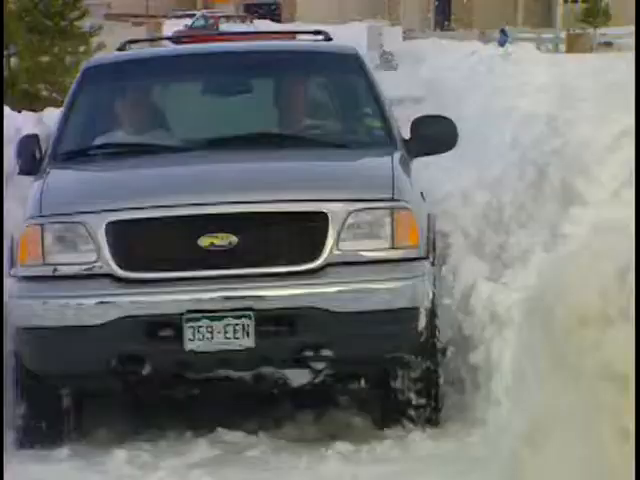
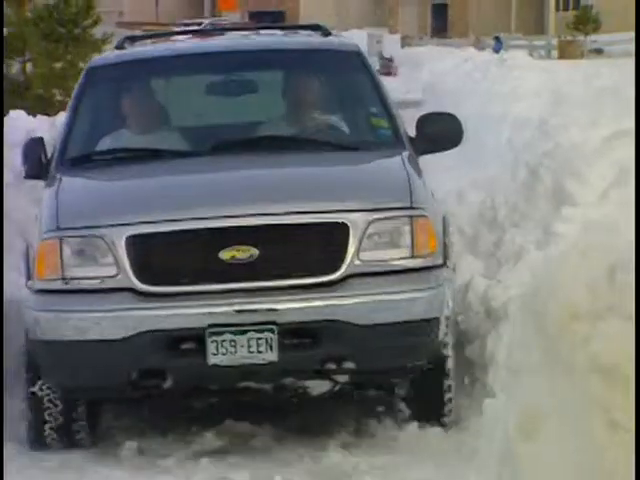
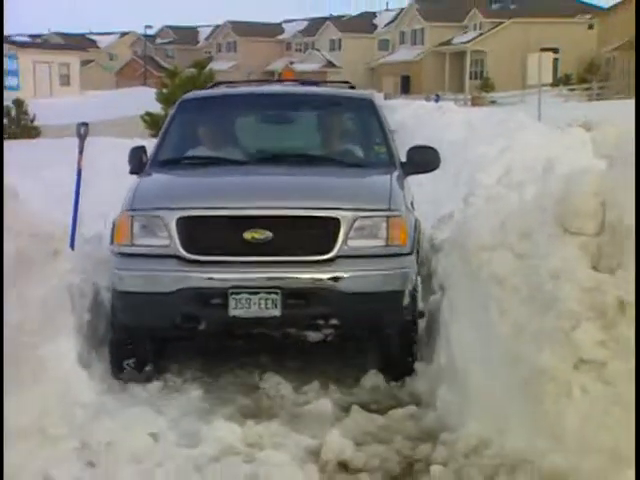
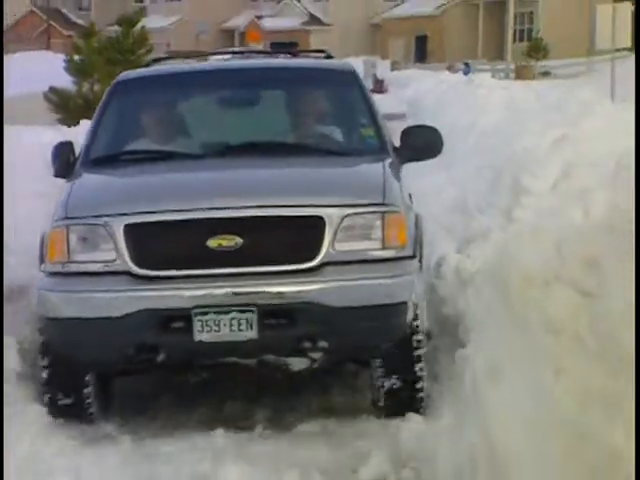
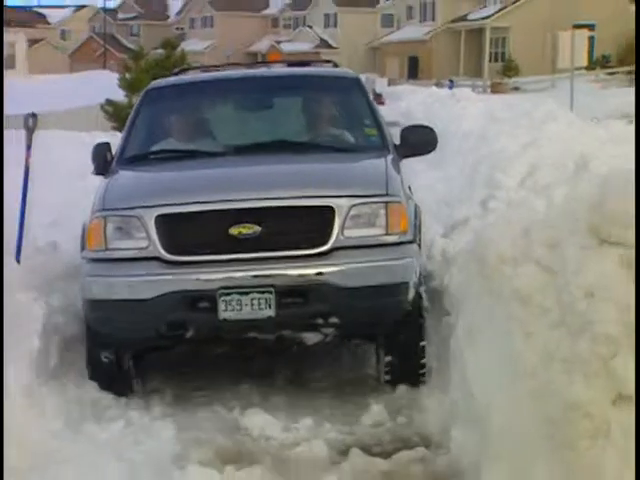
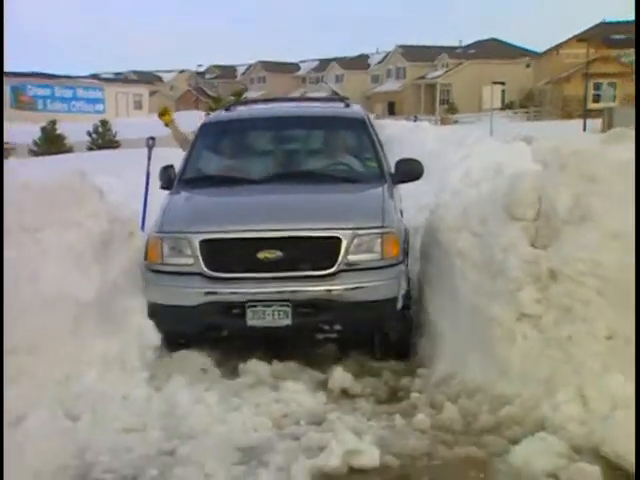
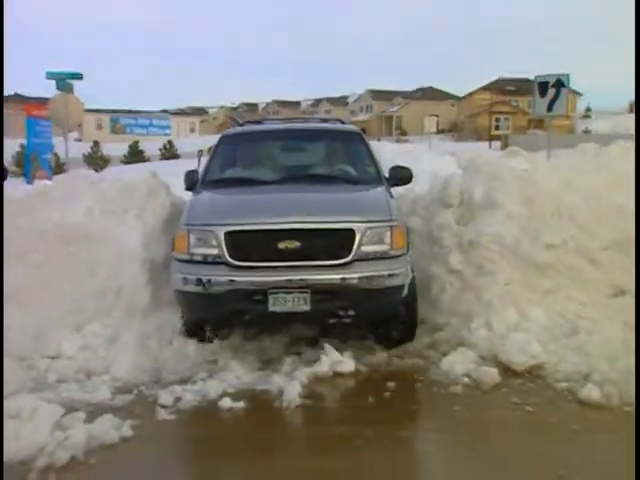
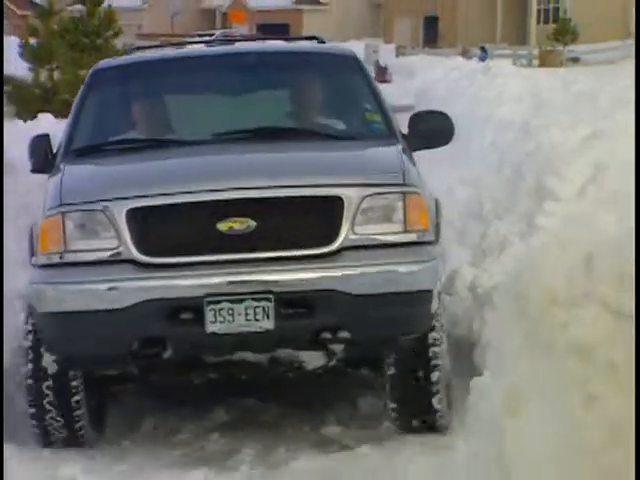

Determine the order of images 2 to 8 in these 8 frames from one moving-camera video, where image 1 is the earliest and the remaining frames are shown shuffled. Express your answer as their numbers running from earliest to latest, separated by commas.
2, 8, 4, 5, 3, 6, 7
